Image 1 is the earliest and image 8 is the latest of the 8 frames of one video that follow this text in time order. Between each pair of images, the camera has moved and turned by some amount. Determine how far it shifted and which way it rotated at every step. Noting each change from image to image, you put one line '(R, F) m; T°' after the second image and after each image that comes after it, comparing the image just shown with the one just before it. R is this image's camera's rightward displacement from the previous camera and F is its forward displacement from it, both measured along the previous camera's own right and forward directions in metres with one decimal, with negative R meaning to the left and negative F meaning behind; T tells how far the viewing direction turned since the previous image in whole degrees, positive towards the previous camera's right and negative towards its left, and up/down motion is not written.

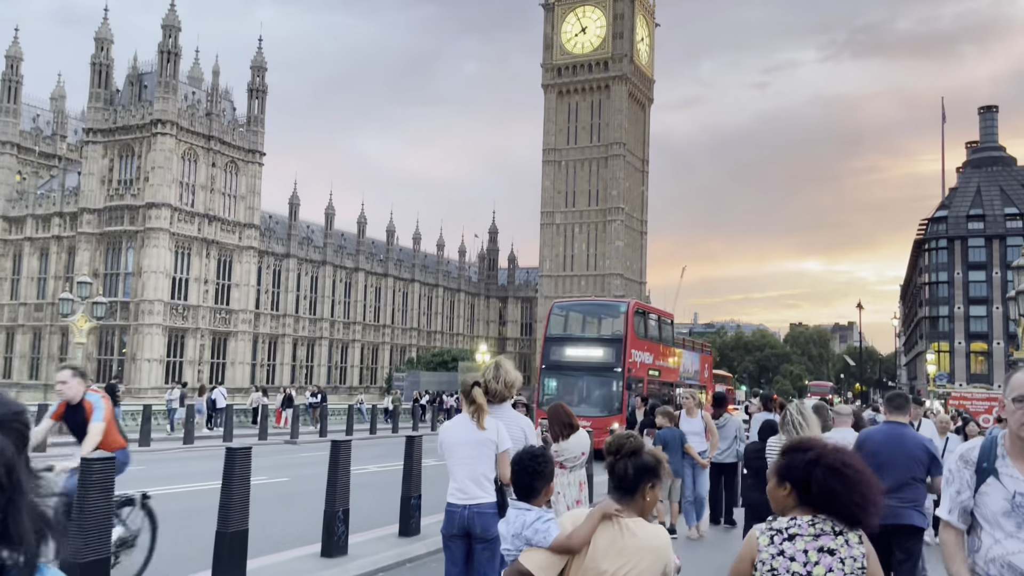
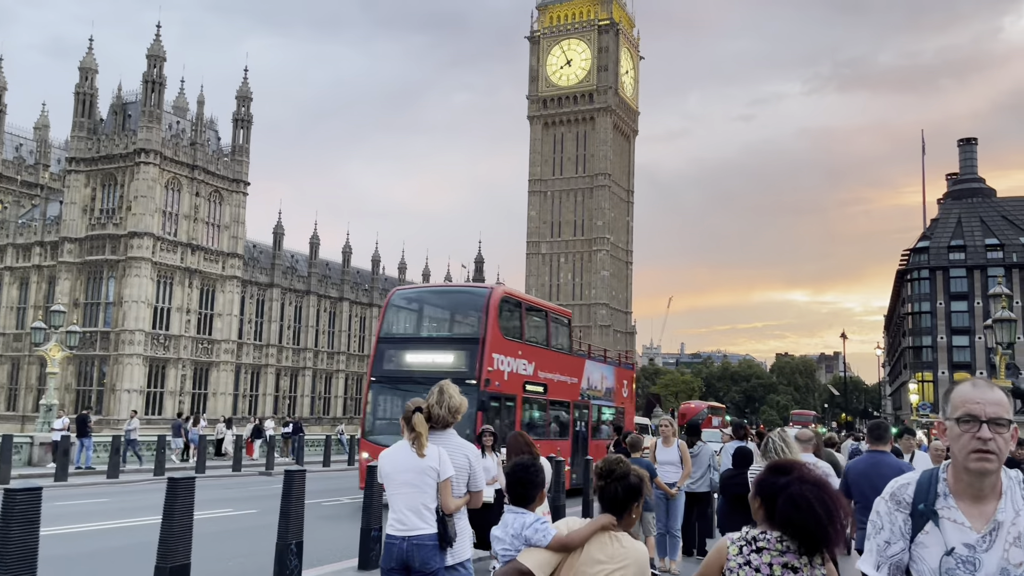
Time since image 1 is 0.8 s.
(+0.3, +0.2) m; +1°
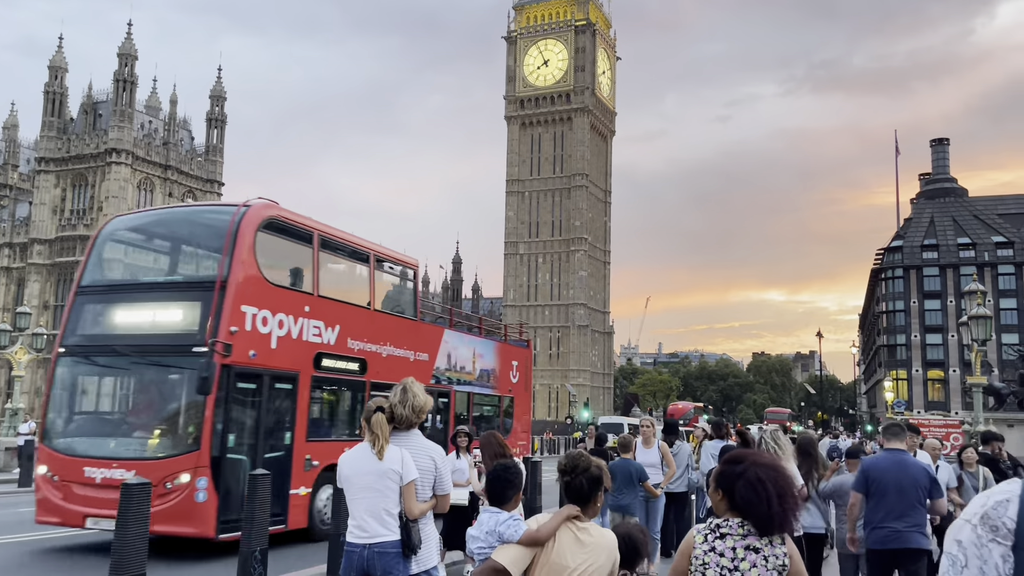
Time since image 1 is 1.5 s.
(+0.1, +0.2) m; +1°
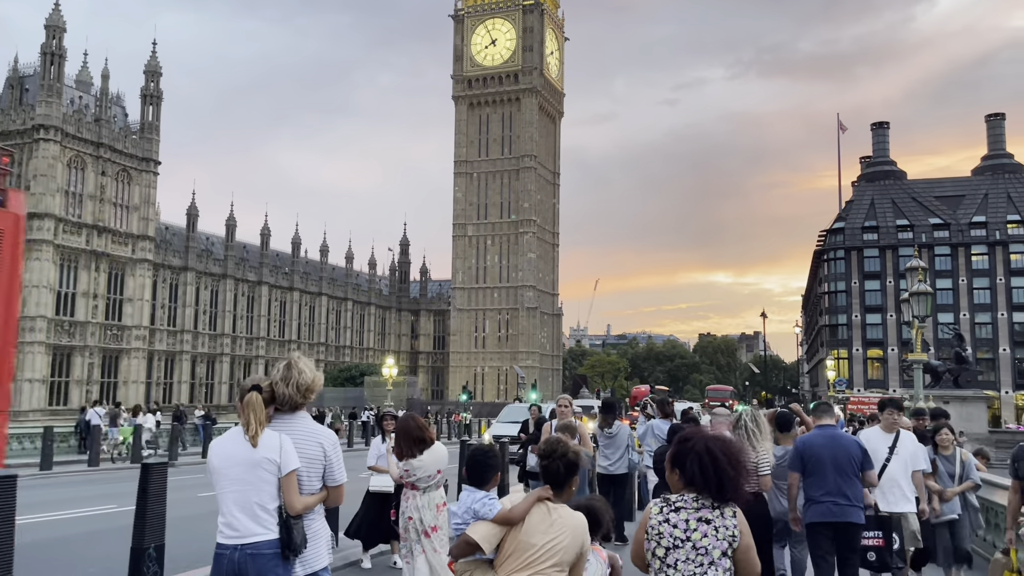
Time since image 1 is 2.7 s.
(+0.3, +0.6) m; +3°
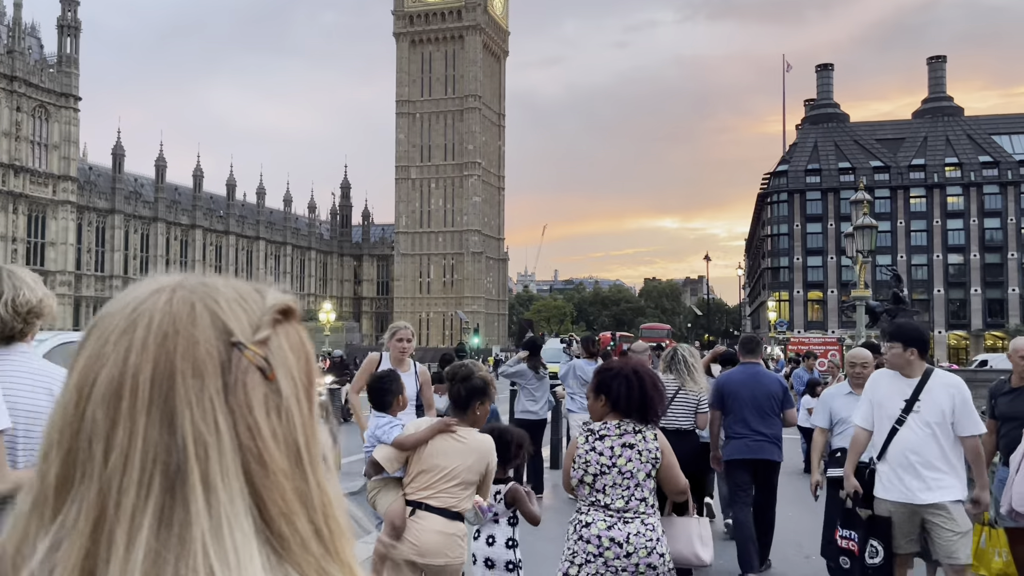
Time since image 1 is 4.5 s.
(+0.5, +1.1) m; +3°
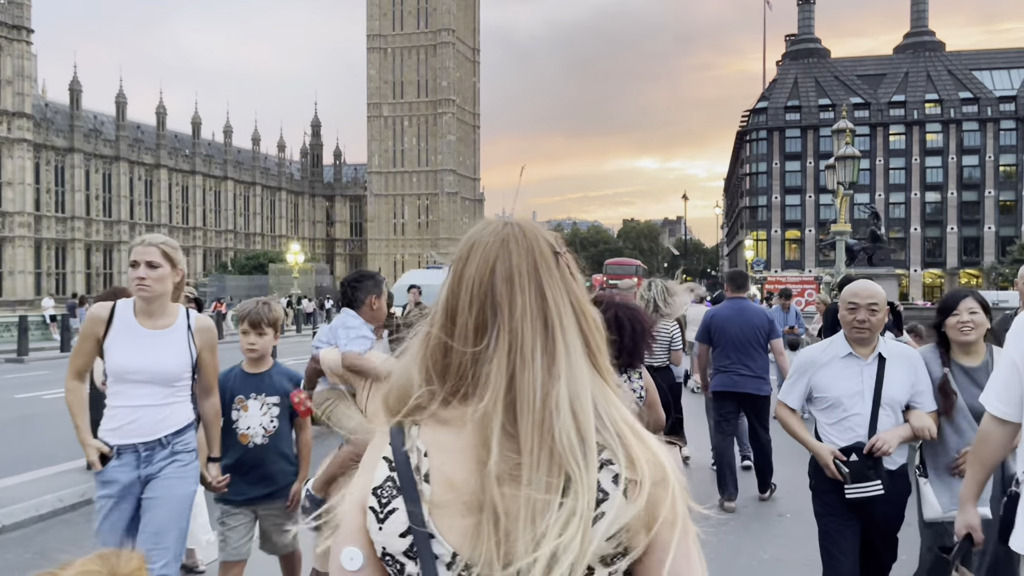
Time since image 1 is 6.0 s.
(+0.3, +1.1) m; +1°
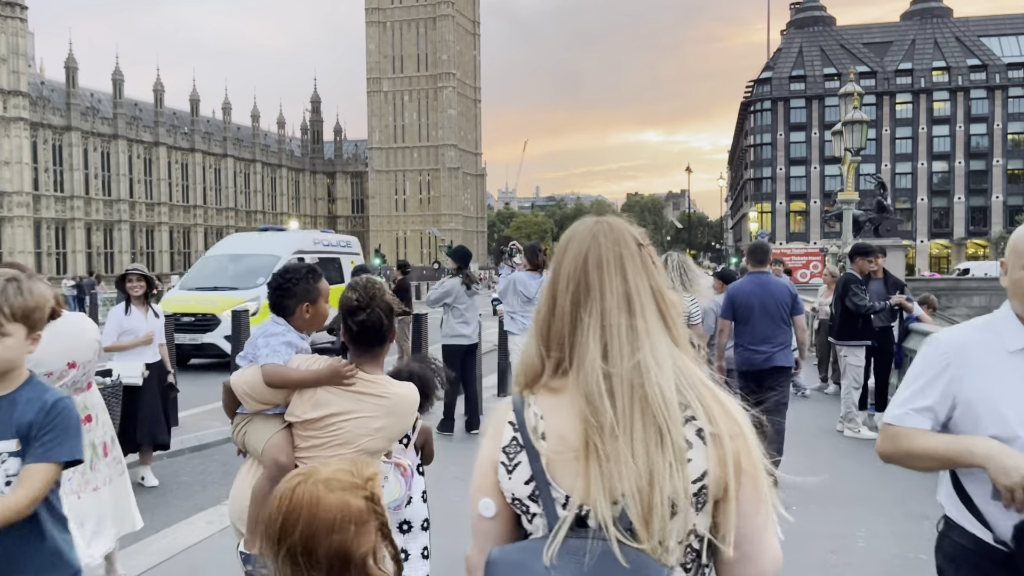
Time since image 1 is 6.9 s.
(+0.2, +0.5) m; 0°
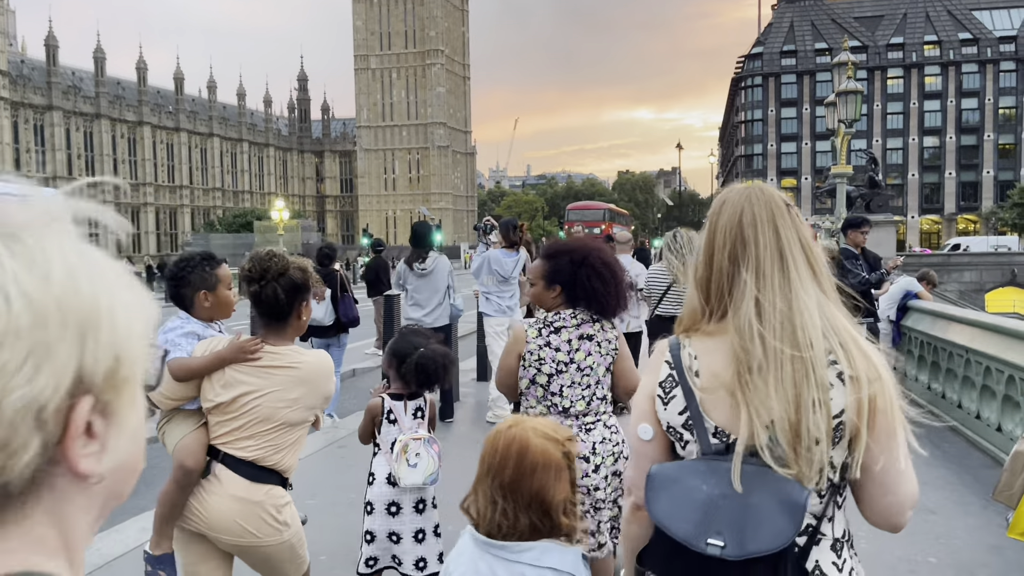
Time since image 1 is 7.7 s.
(+0.1, +0.4) m; +1°
